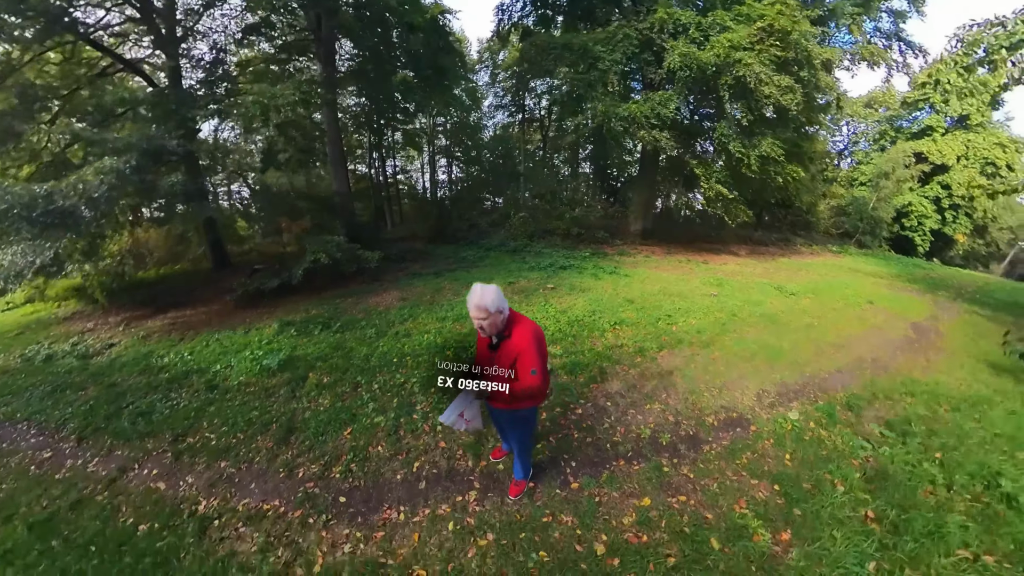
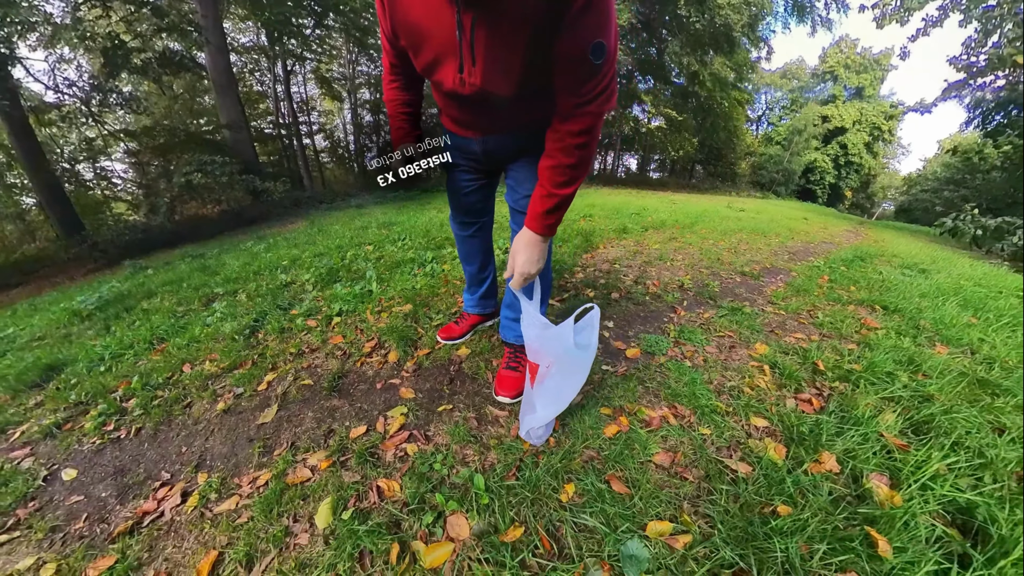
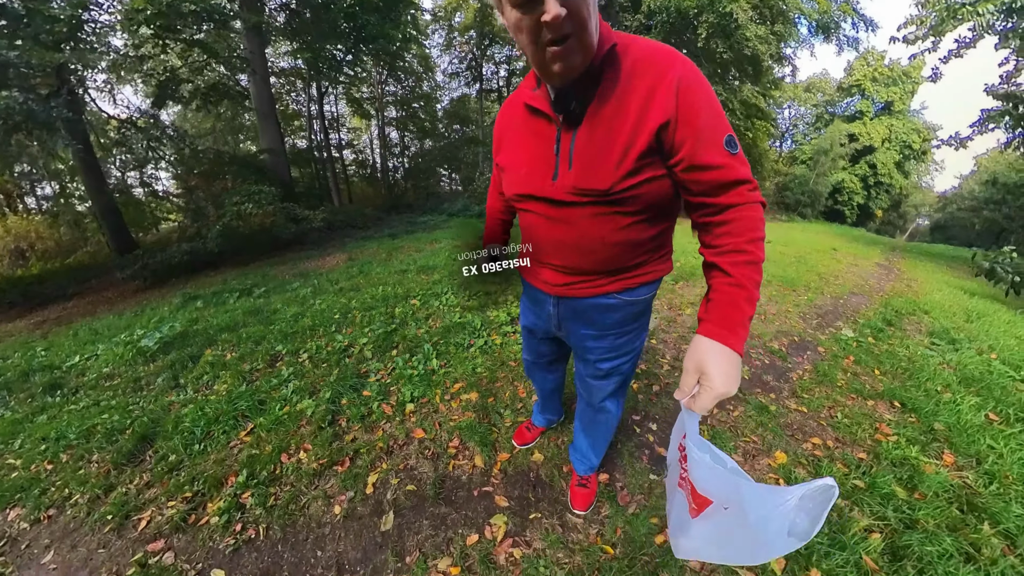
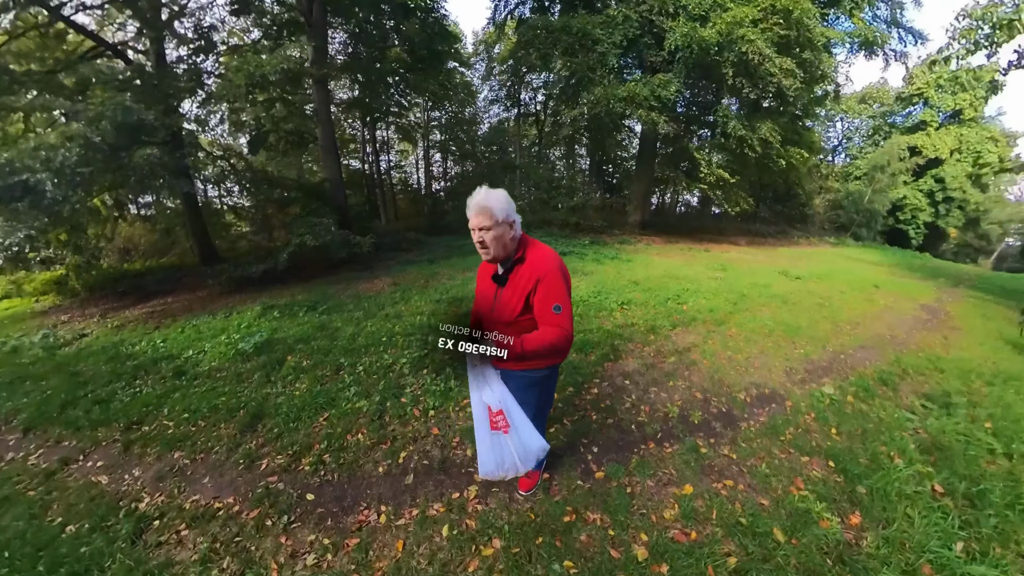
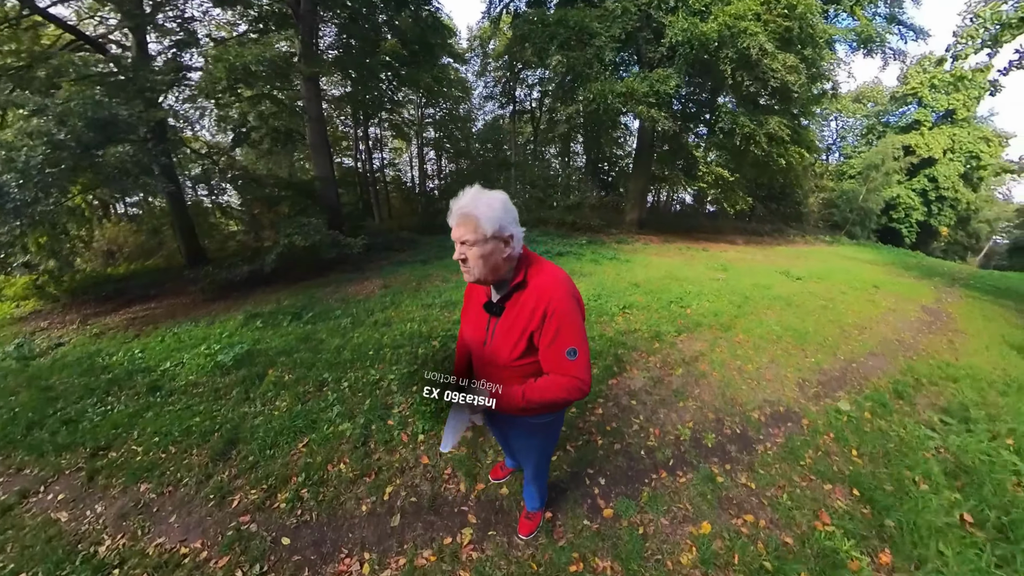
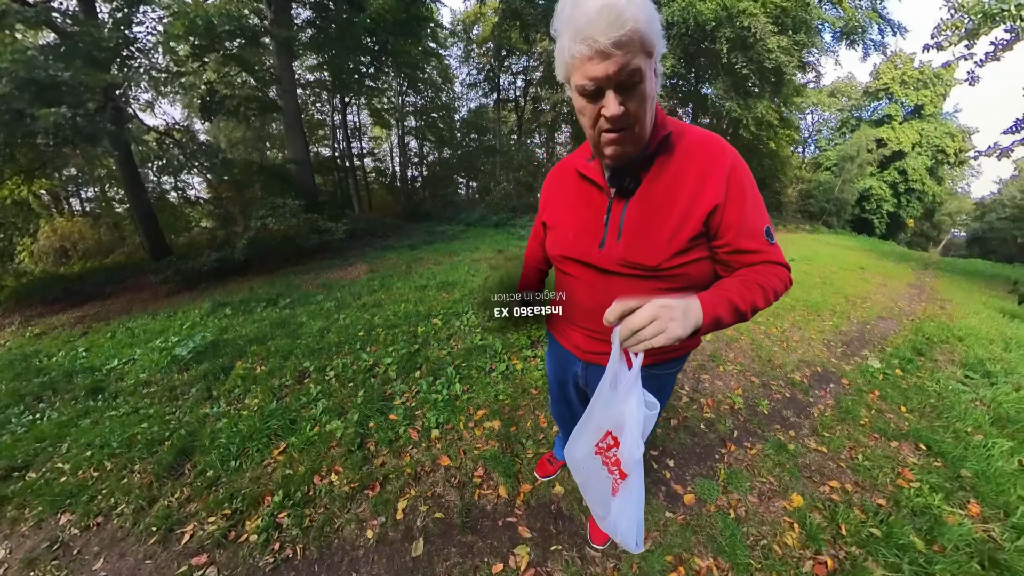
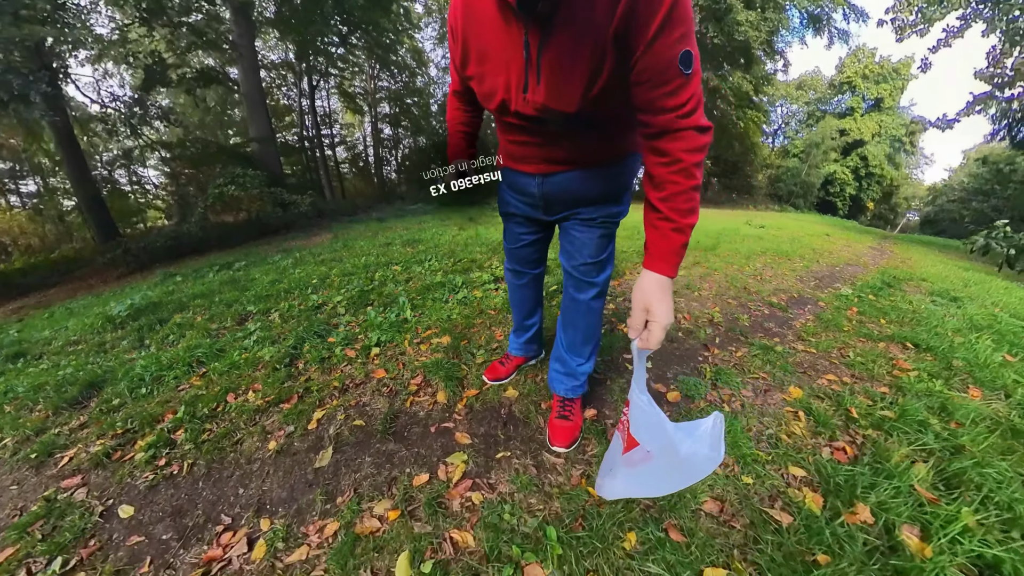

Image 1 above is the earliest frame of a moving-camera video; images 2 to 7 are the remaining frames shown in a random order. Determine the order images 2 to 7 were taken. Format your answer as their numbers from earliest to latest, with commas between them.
4, 5, 6, 3, 7, 2
